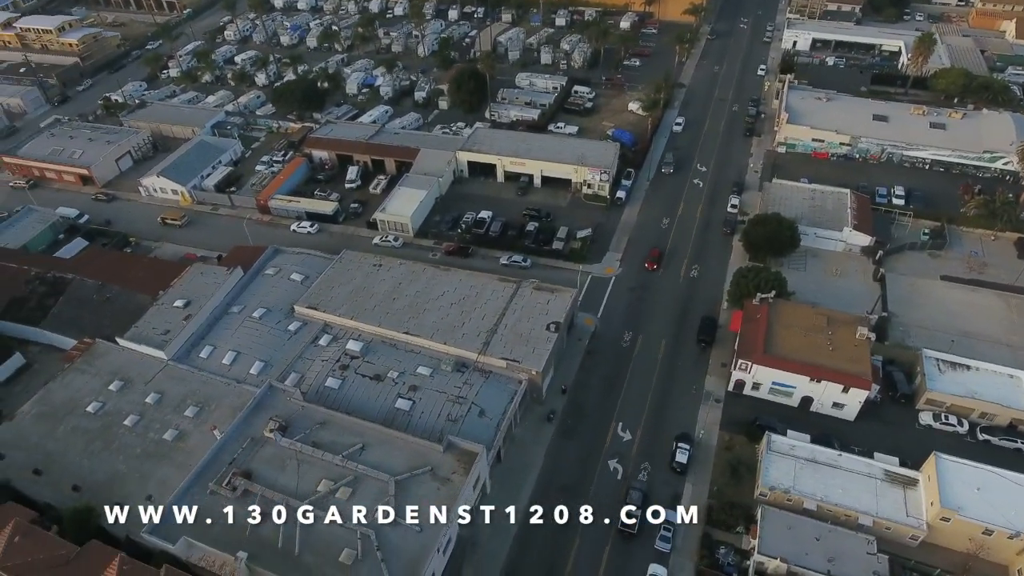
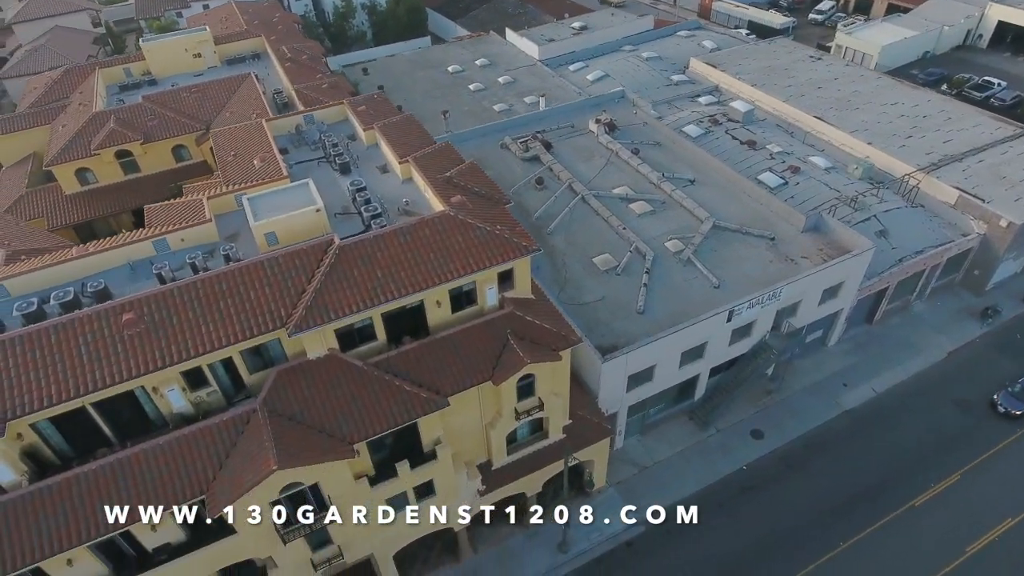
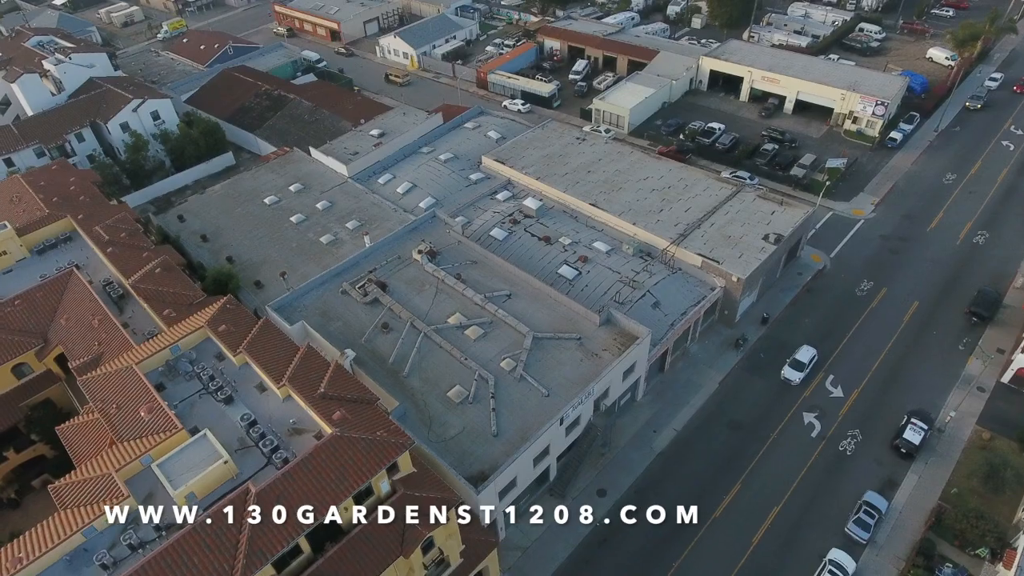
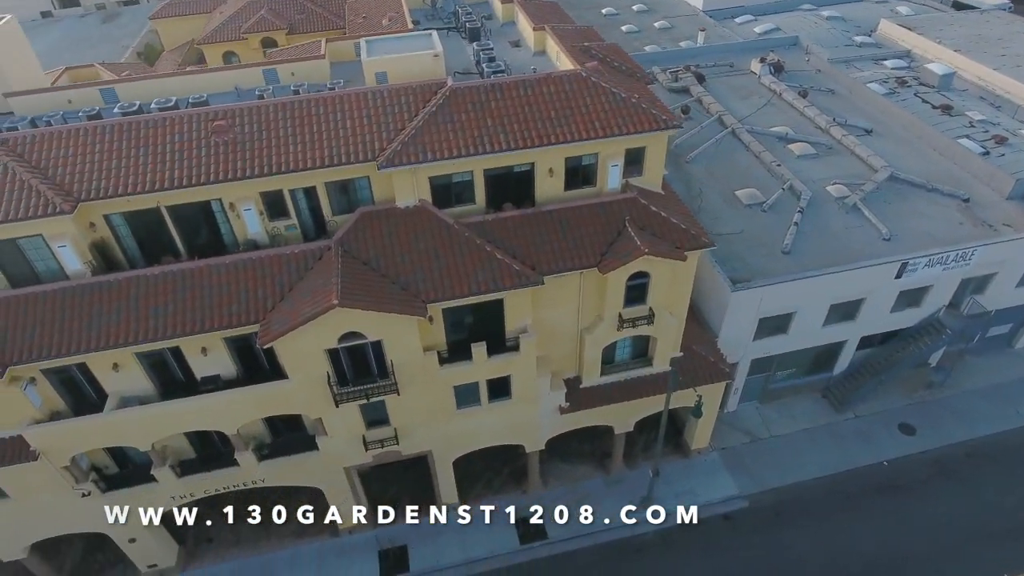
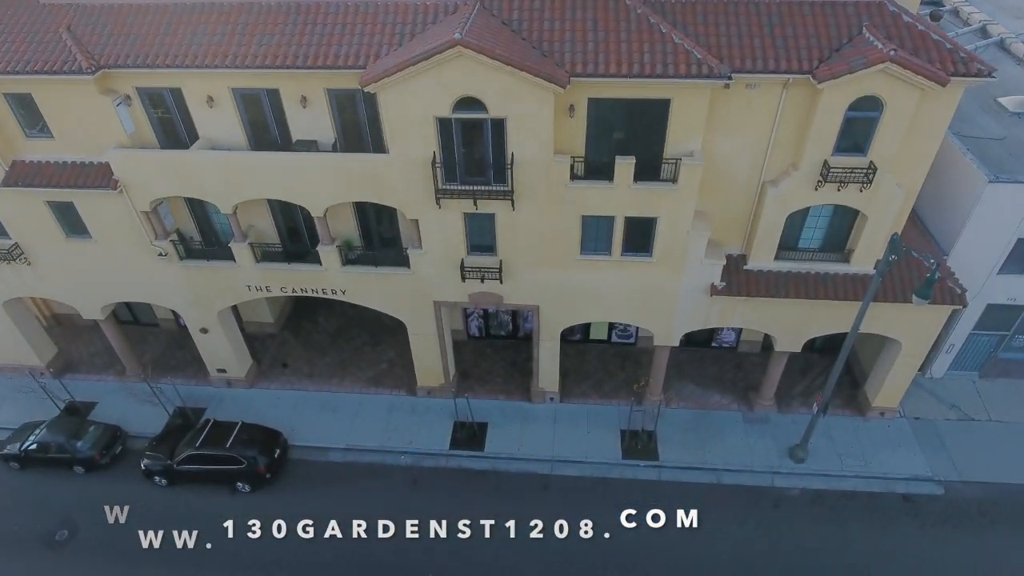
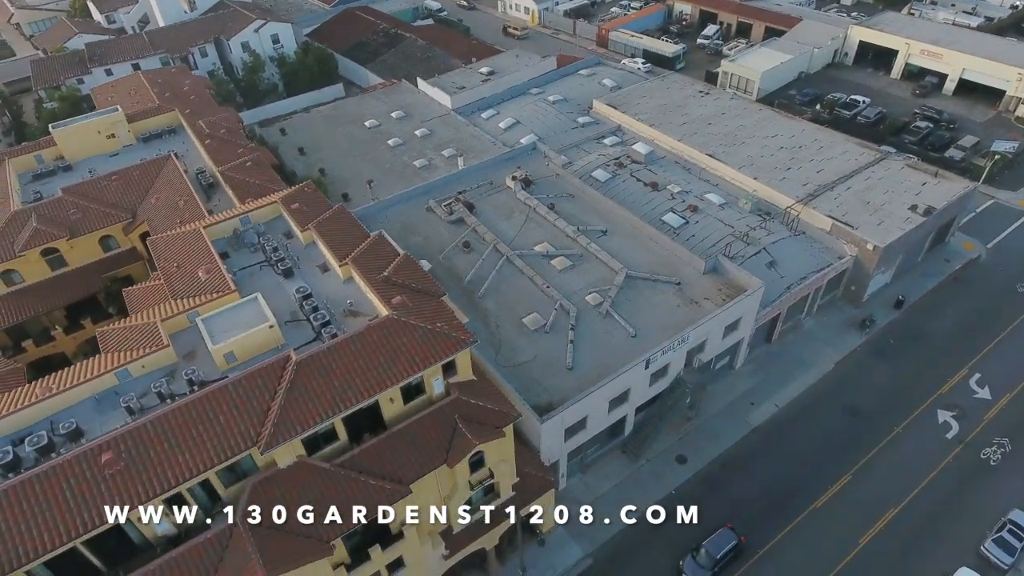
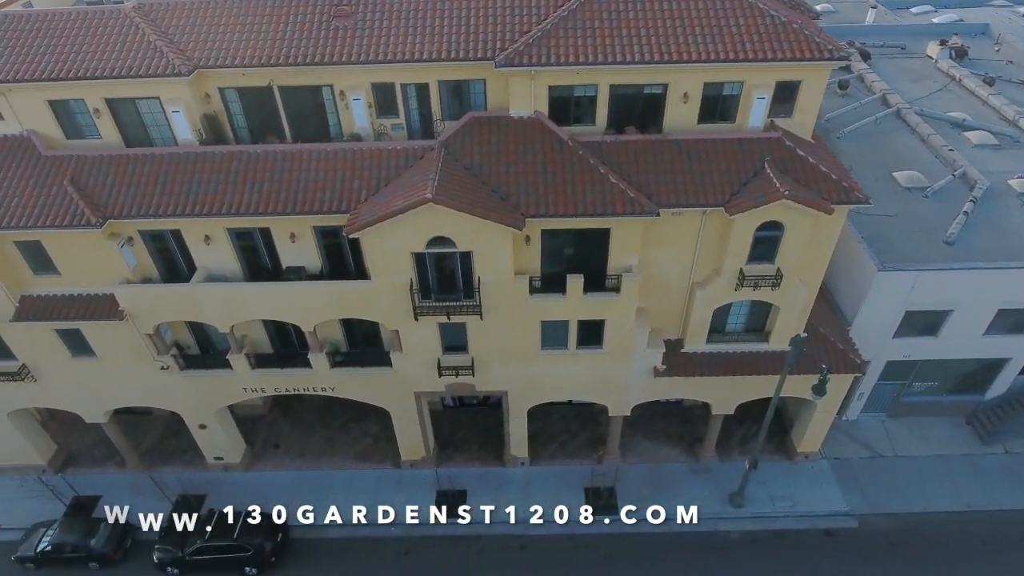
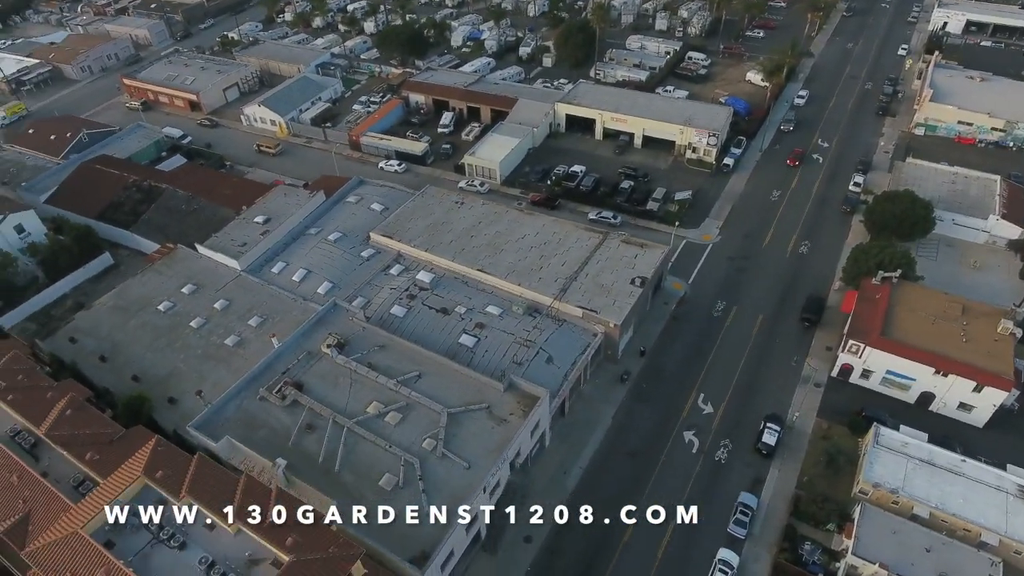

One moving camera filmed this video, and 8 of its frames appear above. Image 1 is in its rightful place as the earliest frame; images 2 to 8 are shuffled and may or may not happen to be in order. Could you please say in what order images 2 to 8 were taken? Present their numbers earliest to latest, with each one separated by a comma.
8, 3, 6, 2, 4, 7, 5
